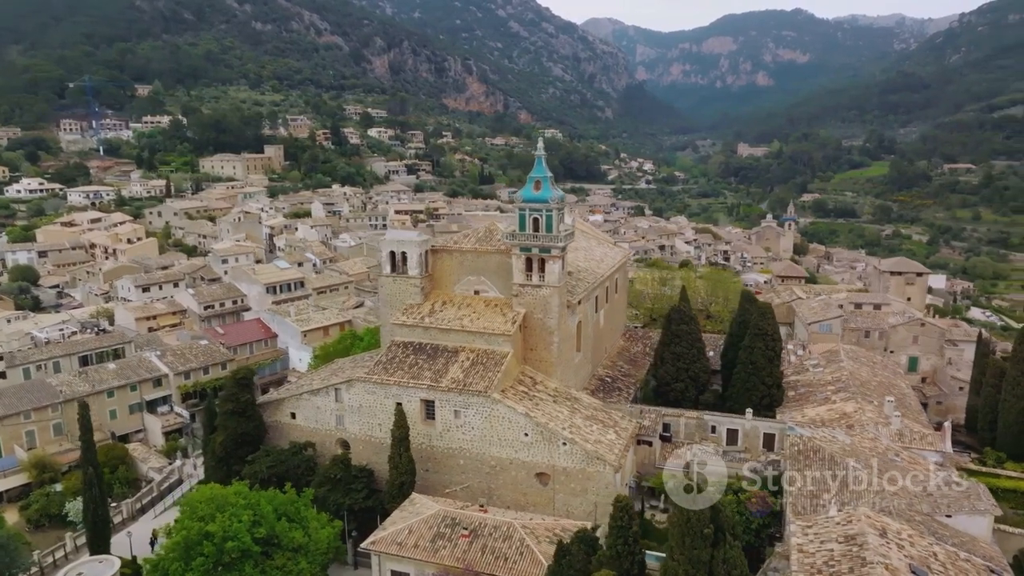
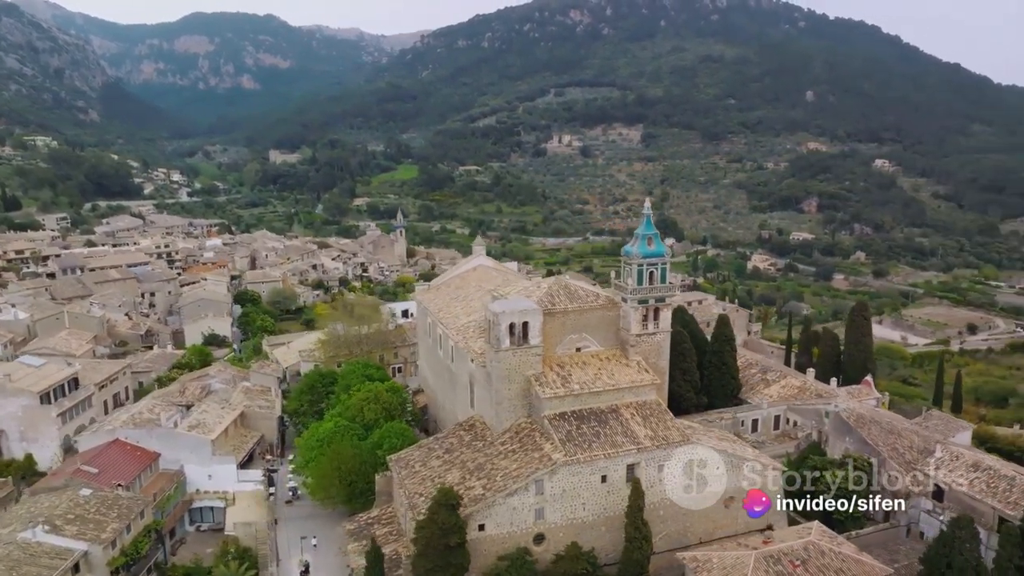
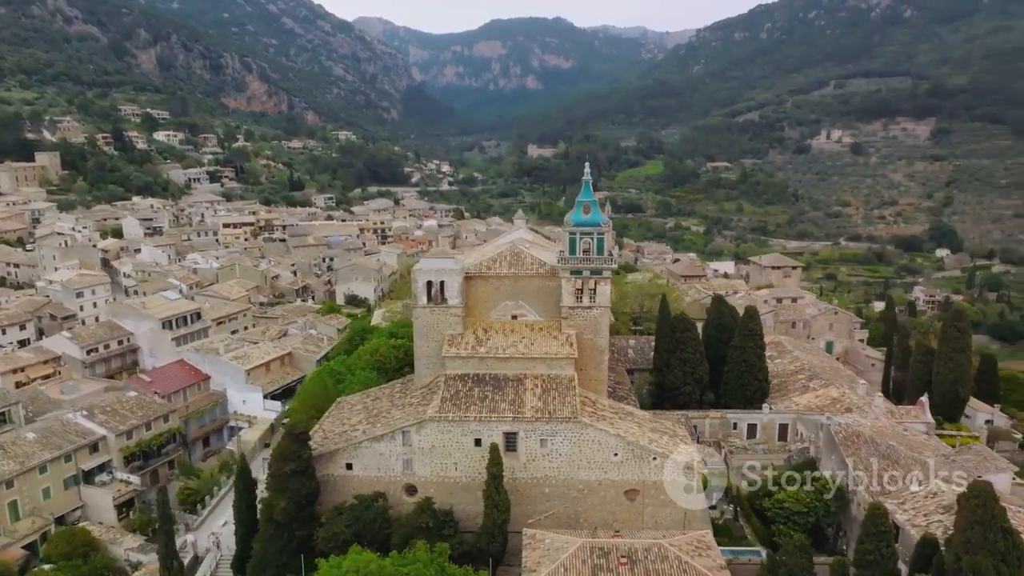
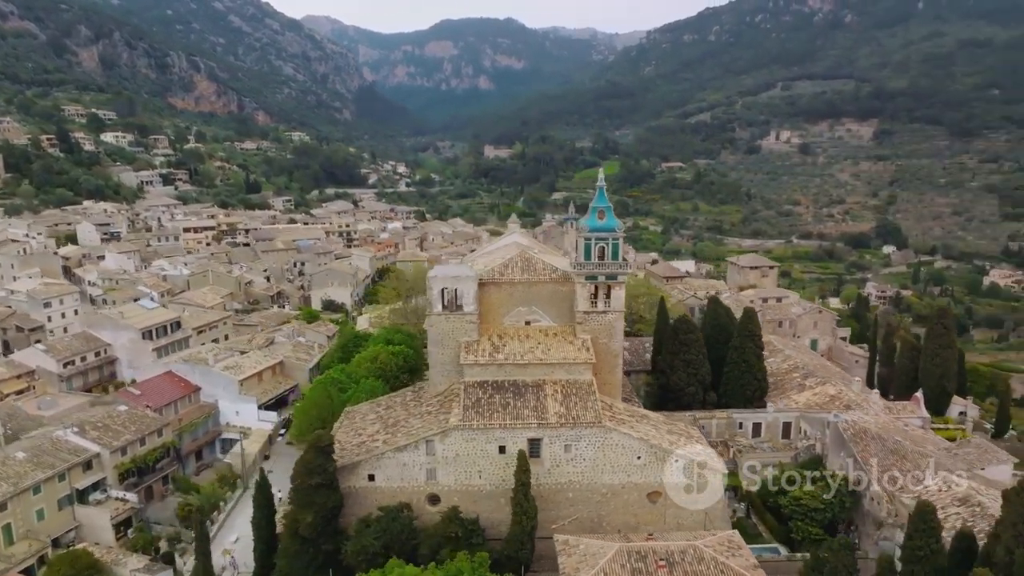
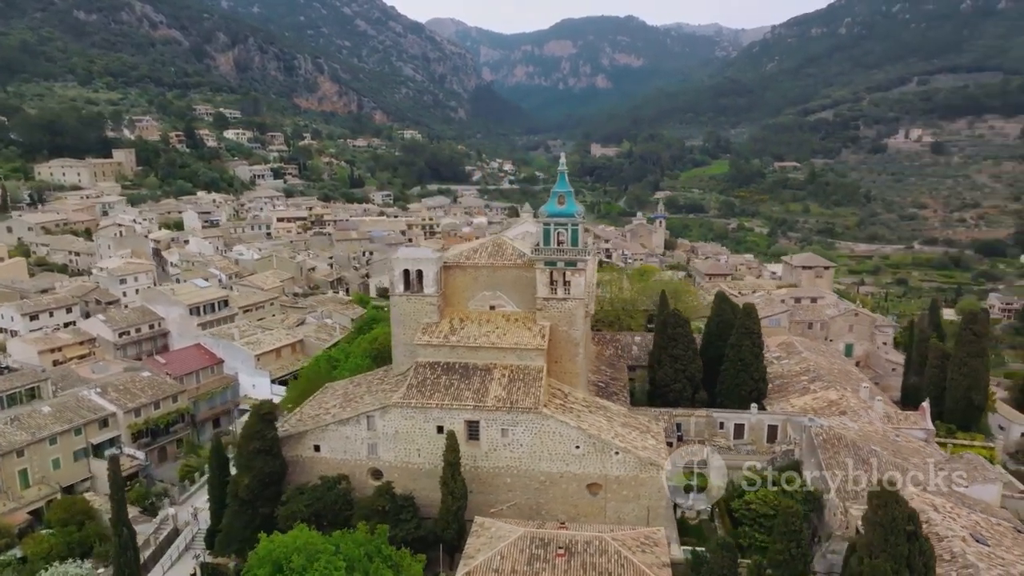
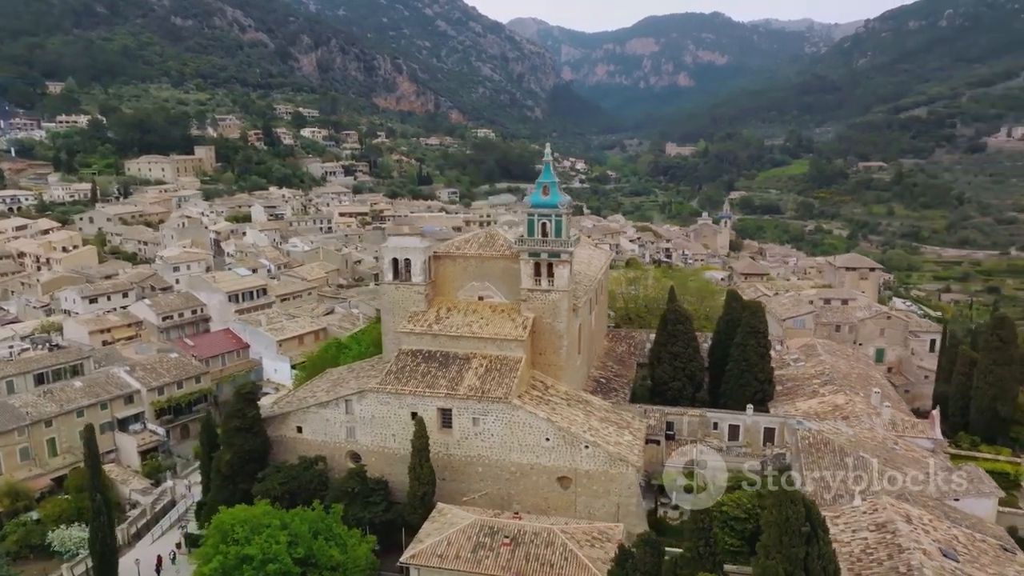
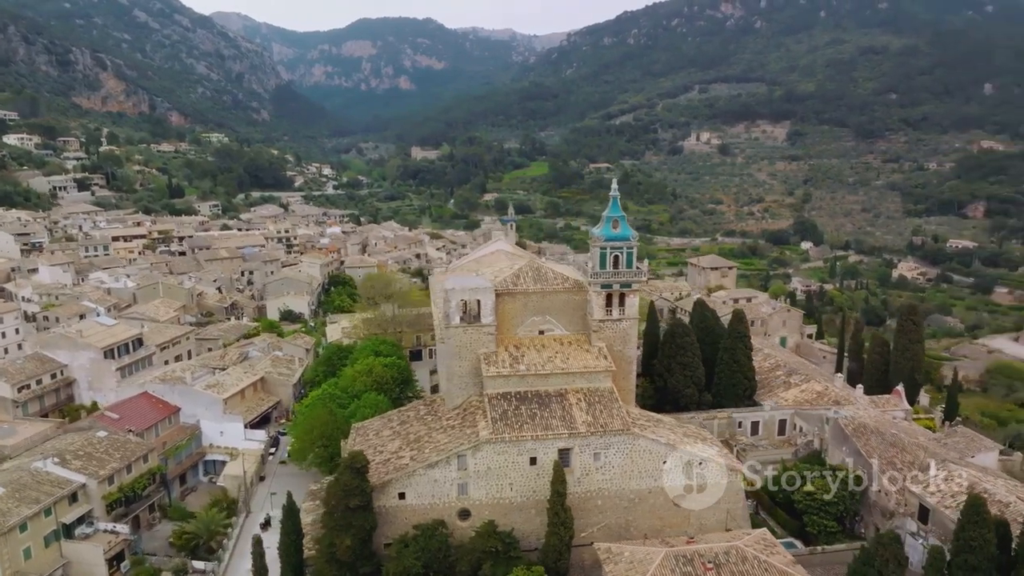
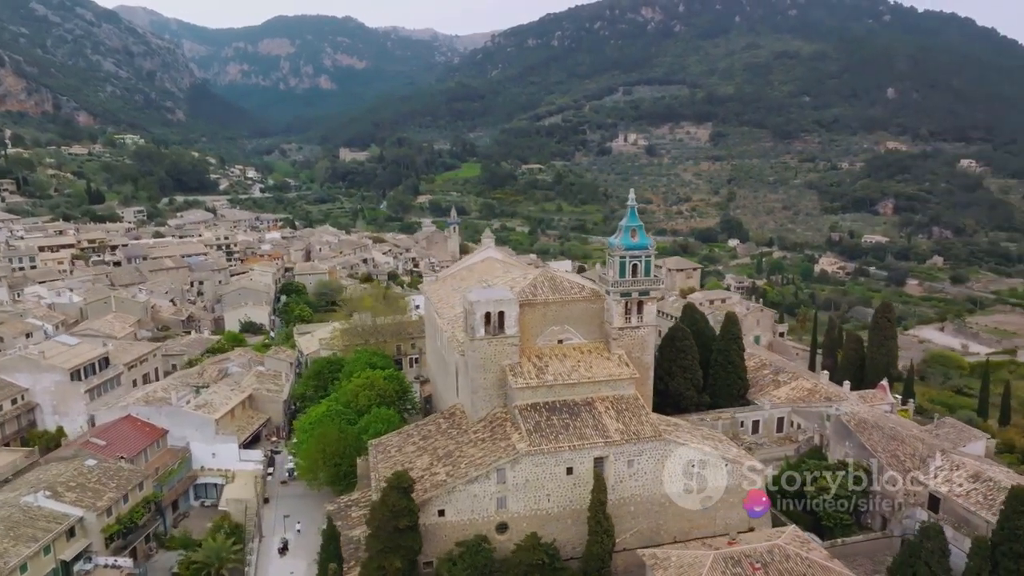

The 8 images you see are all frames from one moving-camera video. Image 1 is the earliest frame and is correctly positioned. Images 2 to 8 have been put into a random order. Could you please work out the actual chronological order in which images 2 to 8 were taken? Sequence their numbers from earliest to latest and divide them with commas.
6, 5, 3, 4, 7, 8, 2
